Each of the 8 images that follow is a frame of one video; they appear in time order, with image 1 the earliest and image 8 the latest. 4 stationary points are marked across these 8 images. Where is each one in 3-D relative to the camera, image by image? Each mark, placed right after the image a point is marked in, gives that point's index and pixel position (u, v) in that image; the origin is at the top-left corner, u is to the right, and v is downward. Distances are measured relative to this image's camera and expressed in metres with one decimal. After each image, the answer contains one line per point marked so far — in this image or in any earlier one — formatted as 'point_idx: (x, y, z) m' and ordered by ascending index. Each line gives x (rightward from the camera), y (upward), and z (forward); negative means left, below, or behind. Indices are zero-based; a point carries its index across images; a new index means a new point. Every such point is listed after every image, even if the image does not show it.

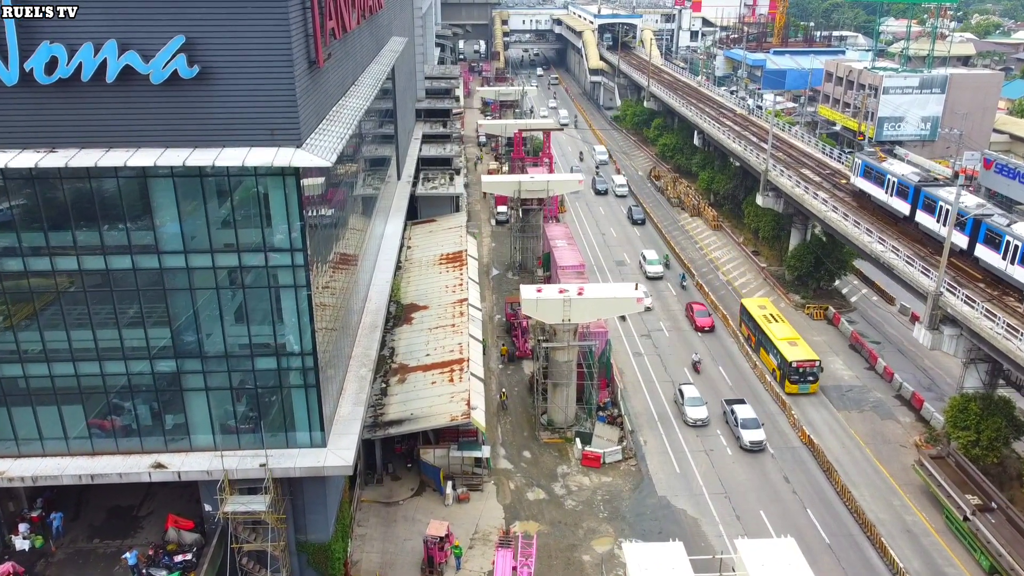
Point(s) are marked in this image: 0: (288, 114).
0: (-4.7, +3.6, +15.8) m
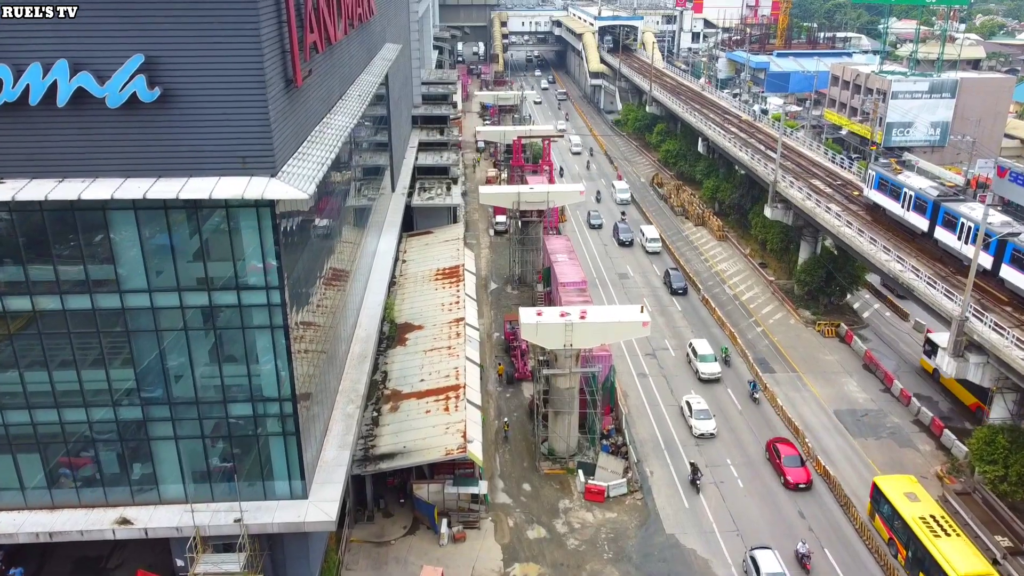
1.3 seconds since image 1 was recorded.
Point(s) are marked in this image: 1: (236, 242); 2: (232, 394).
0: (-4.8, +2.8, +14.2) m
1: (-5.5, +0.9, +15.1) m
2: (-6.1, -2.3, +16.3) m
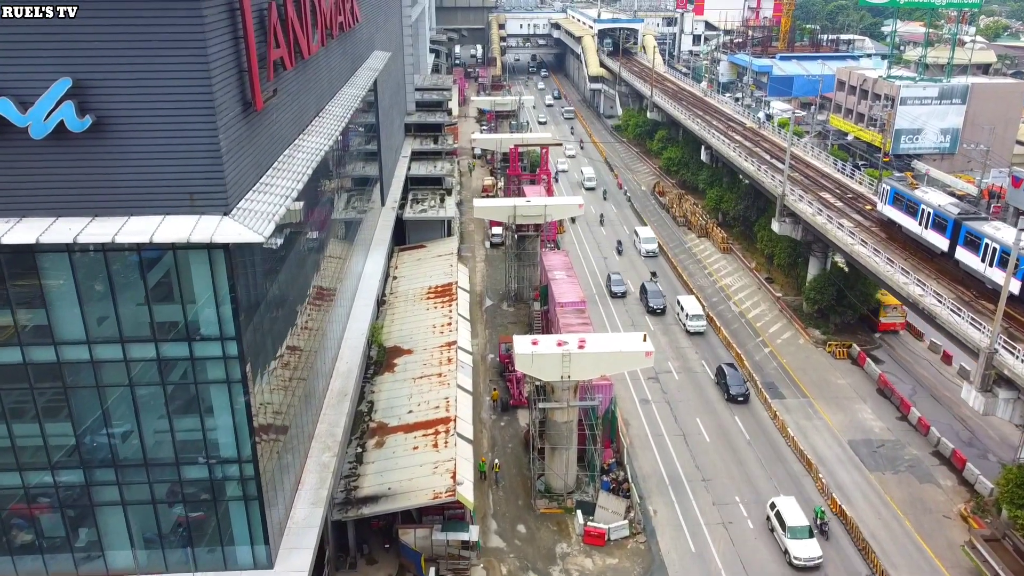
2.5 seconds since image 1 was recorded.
0: (-5.0, +1.9, +12.4) m
1: (-5.8, 0.0, +13.2) m
2: (-6.3, -3.2, +14.5) m
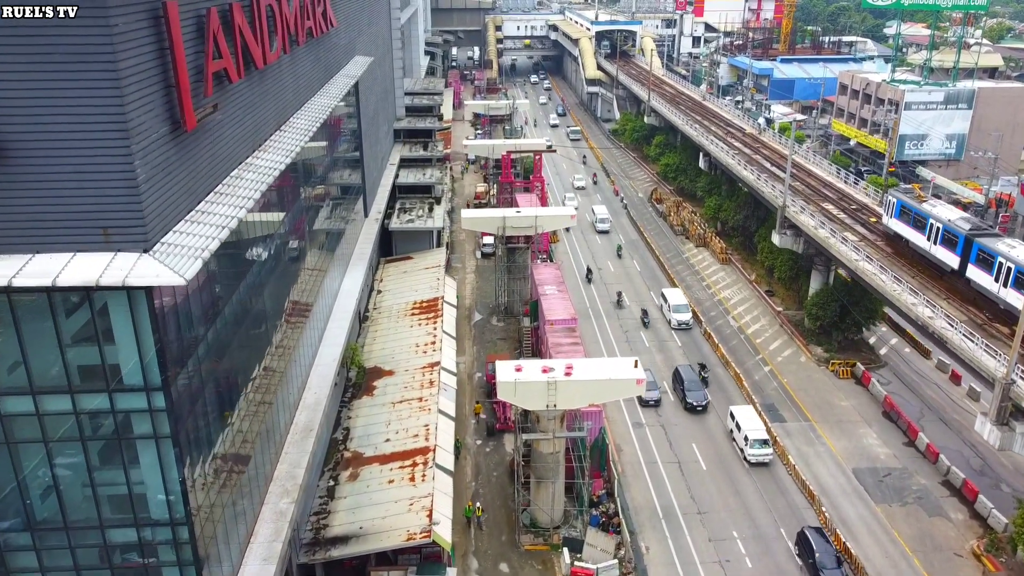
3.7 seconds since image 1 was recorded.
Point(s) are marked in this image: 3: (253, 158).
0: (-5.6, +1.2, +10.8) m
1: (-6.3, -0.7, +11.7) m
2: (-6.9, -3.9, +12.9) m
3: (-5.6, +2.8, +16.1) m
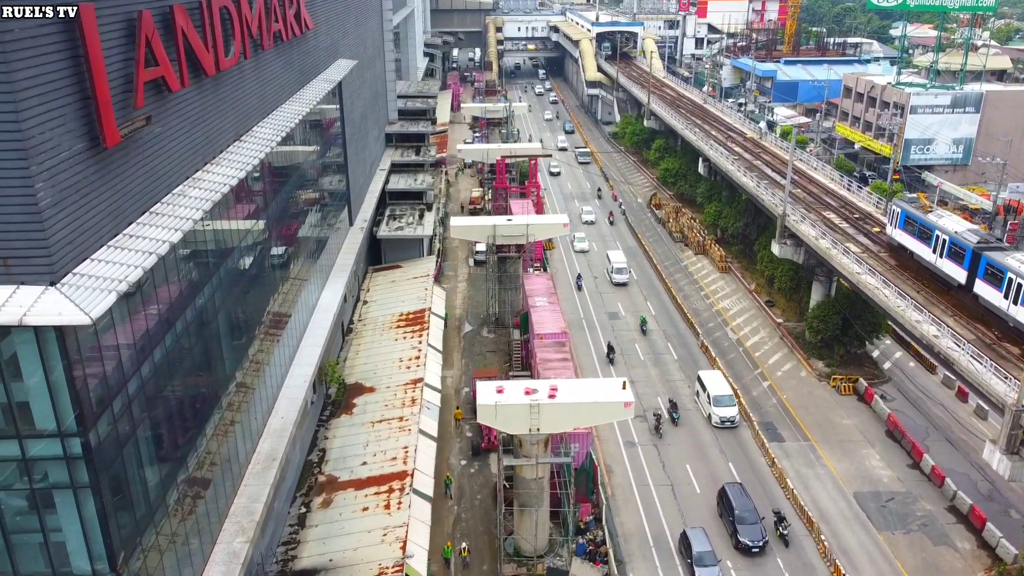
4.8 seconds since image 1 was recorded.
0: (-6.2, +0.7, +9.7) m
1: (-7.0, -1.2, +10.5) m
2: (-7.5, -4.4, +11.7) m
3: (-6.2, +2.3, +15.0) m
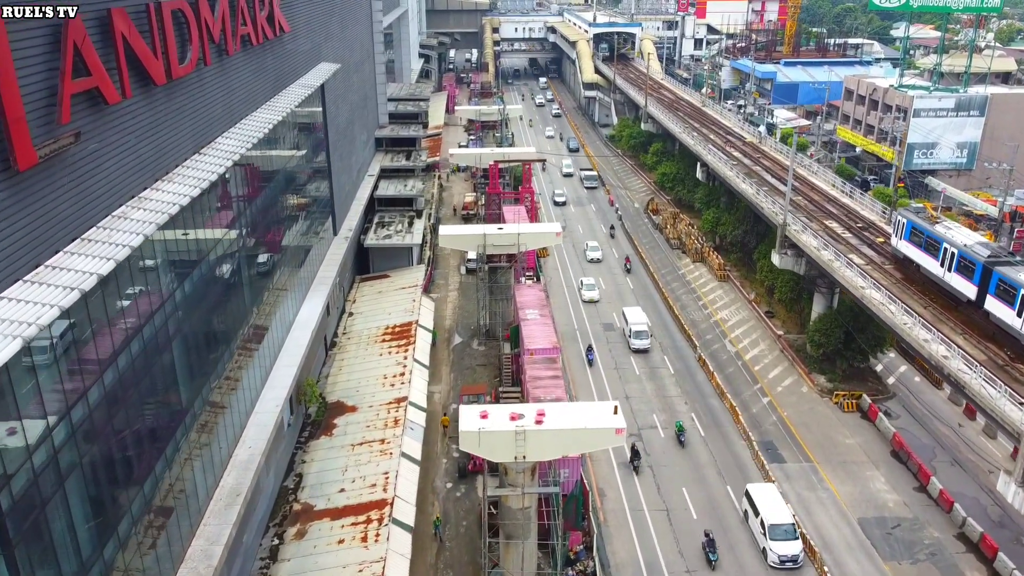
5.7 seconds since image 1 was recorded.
0: (-6.7, +0.2, +8.4) m
1: (-7.4, -1.7, +9.2) m
2: (-7.9, -4.9, +10.5) m
3: (-6.6, +1.8, +13.7) m
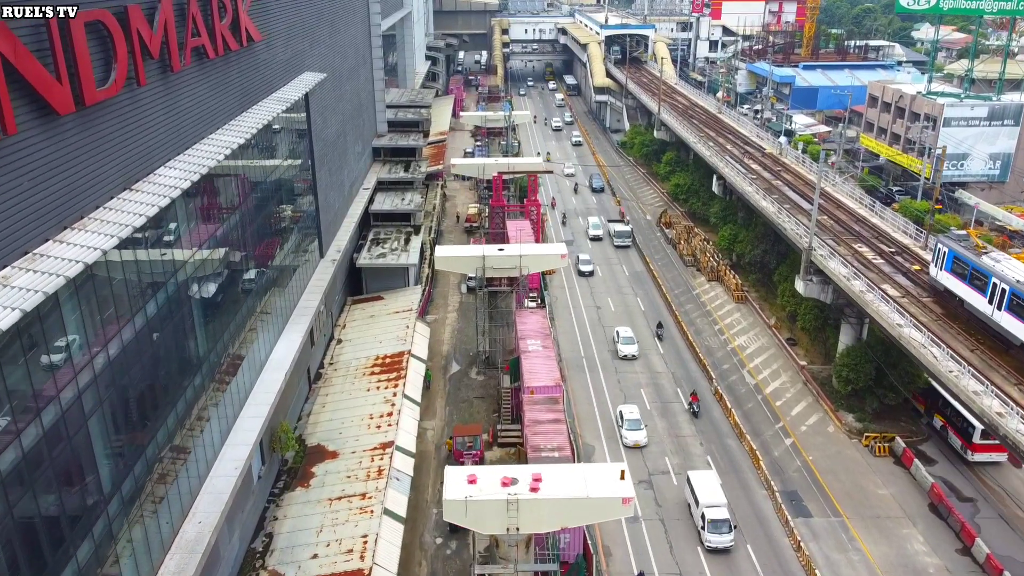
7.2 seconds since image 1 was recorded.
0: (-7.0, -1.0, +5.9) m
1: (-7.8, -2.8, +6.7) m
2: (-8.3, -6.1, +8.0) m
3: (-6.9, +0.6, +11.2) m
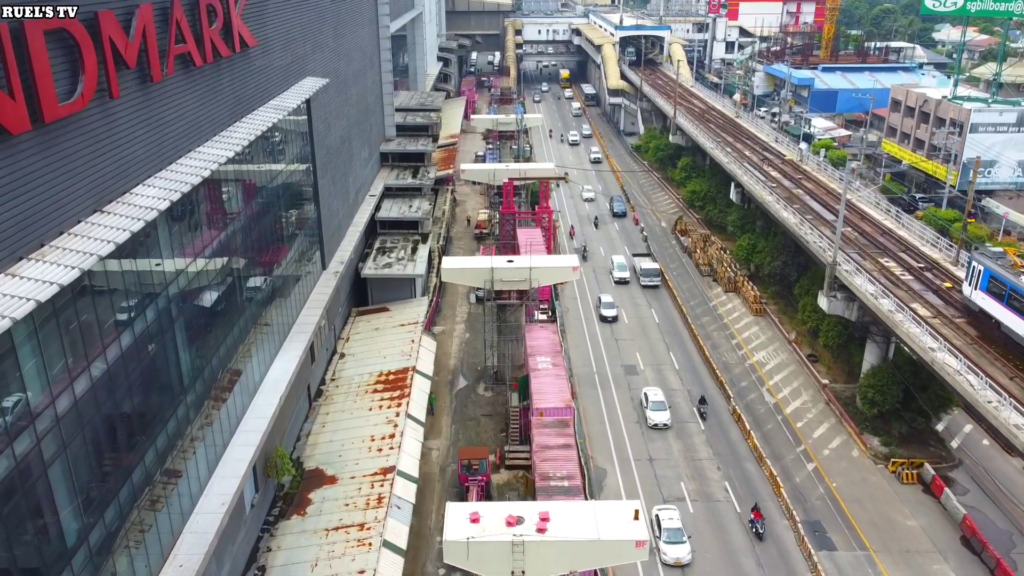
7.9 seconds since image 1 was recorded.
0: (-7.1, -1.5, +4.7) m
1: (-7.8, -3.4, +5.6) m
2: (-8.3, -6.6, +6.9) m
3: (-6.8, +0.1, +10.0) m
